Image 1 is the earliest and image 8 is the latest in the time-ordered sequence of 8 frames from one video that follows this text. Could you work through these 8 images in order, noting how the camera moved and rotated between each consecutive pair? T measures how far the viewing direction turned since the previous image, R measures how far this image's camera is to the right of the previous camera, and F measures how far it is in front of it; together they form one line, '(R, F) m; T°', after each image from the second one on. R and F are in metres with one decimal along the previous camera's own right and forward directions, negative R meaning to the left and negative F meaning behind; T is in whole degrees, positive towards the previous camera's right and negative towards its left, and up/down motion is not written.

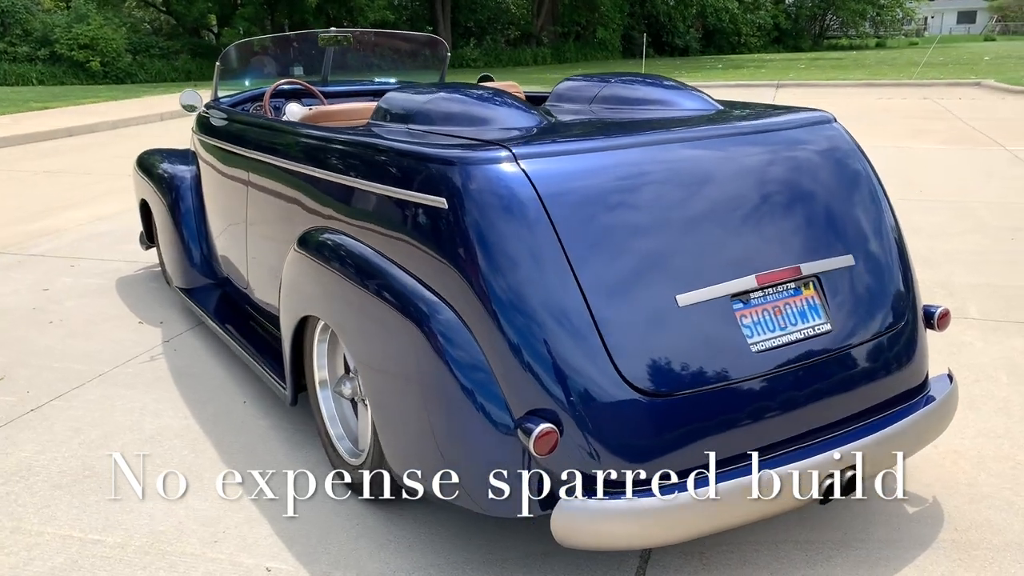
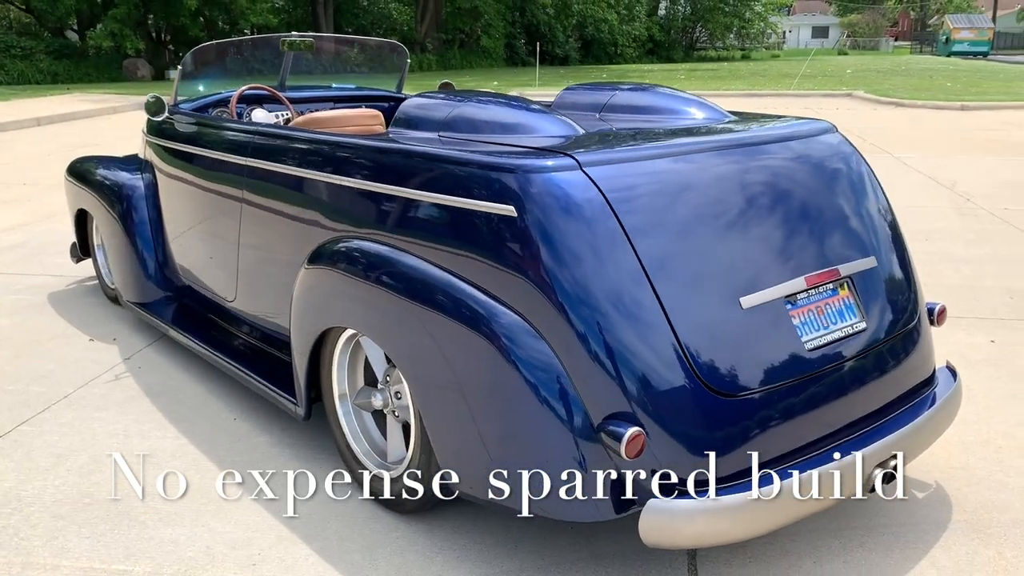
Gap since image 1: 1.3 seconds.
(-0.4, 0.0) m; +8°
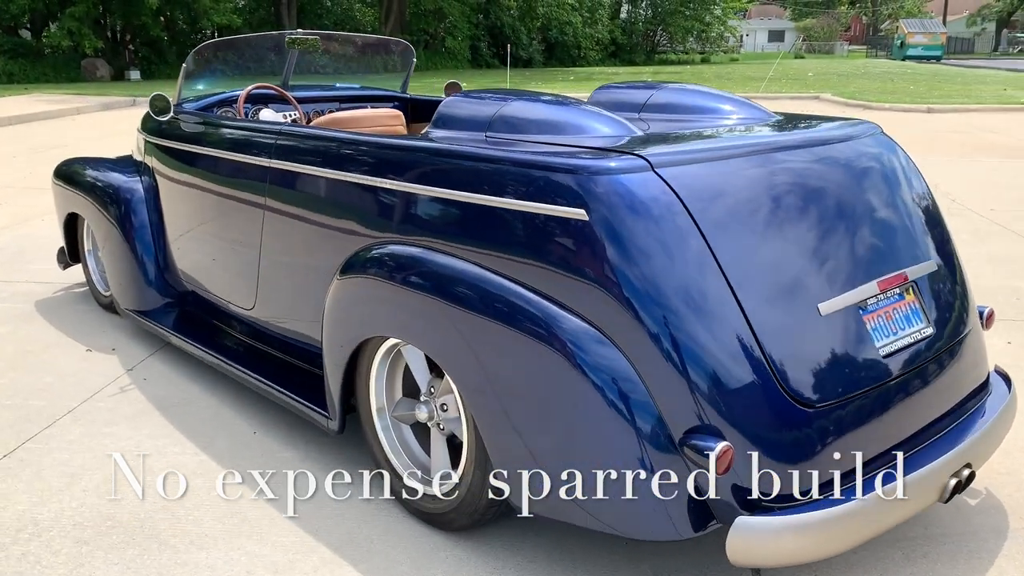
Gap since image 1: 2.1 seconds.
(-0.2, +0.1) m; +3°
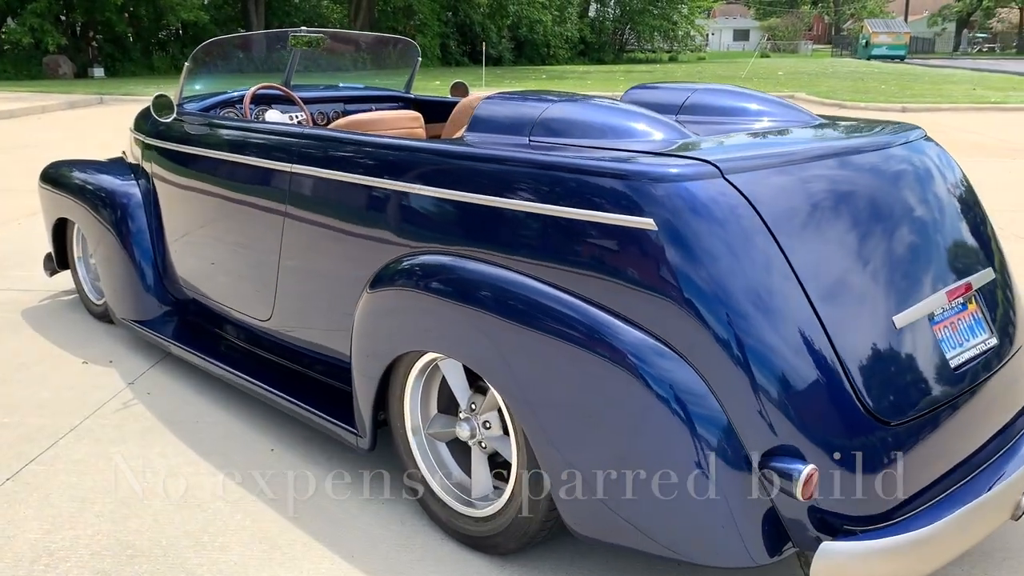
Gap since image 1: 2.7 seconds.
(-0.2, +0.1) m; +2°
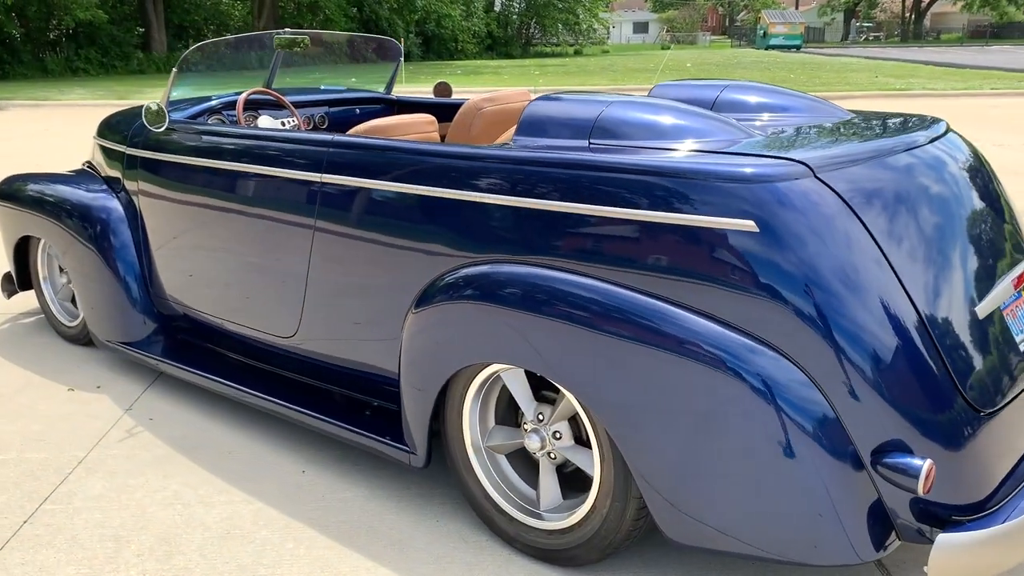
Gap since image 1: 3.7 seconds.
(-0.4, +0.1) m; +6°
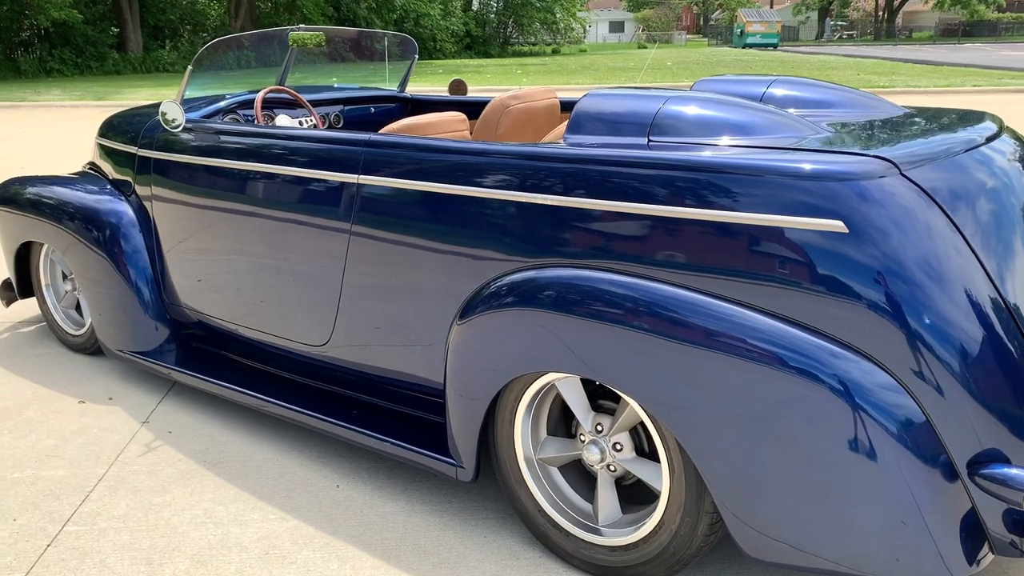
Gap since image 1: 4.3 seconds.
(-0.2, +0.1) m; +1°
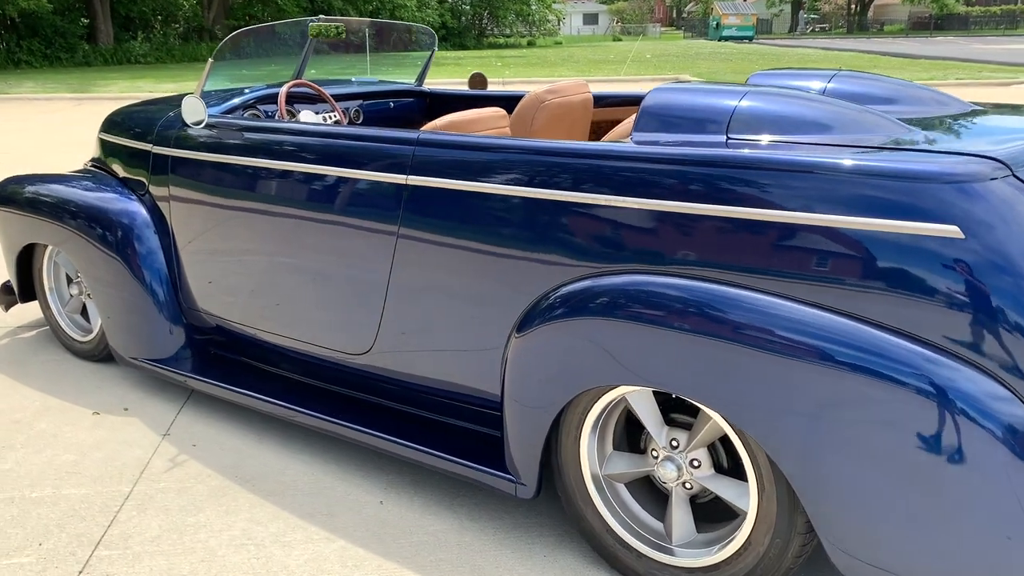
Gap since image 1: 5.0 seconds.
(-0.2, +0.1) m; +2°
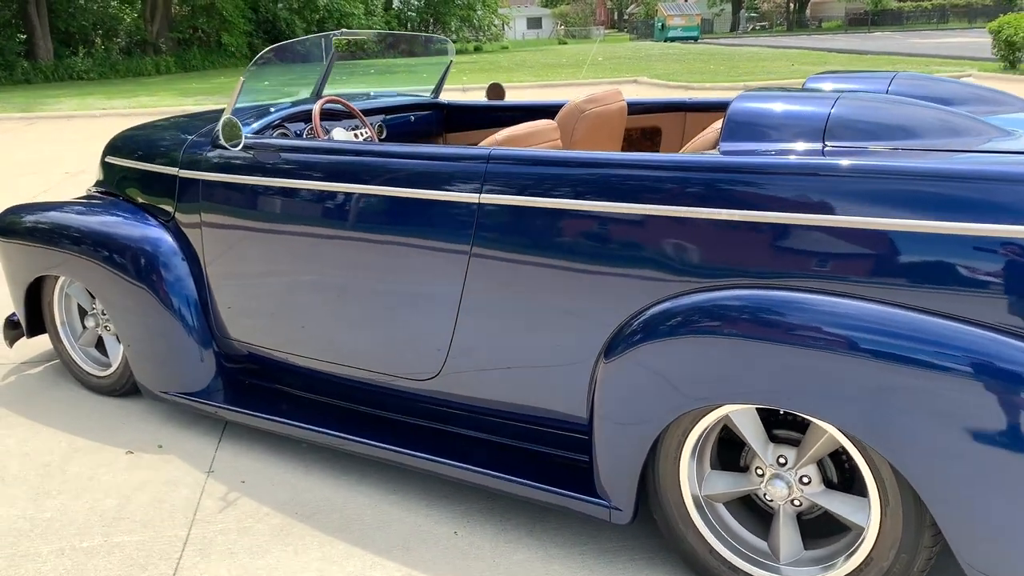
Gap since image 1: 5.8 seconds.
(-0.3, +0.1) m; +3°
